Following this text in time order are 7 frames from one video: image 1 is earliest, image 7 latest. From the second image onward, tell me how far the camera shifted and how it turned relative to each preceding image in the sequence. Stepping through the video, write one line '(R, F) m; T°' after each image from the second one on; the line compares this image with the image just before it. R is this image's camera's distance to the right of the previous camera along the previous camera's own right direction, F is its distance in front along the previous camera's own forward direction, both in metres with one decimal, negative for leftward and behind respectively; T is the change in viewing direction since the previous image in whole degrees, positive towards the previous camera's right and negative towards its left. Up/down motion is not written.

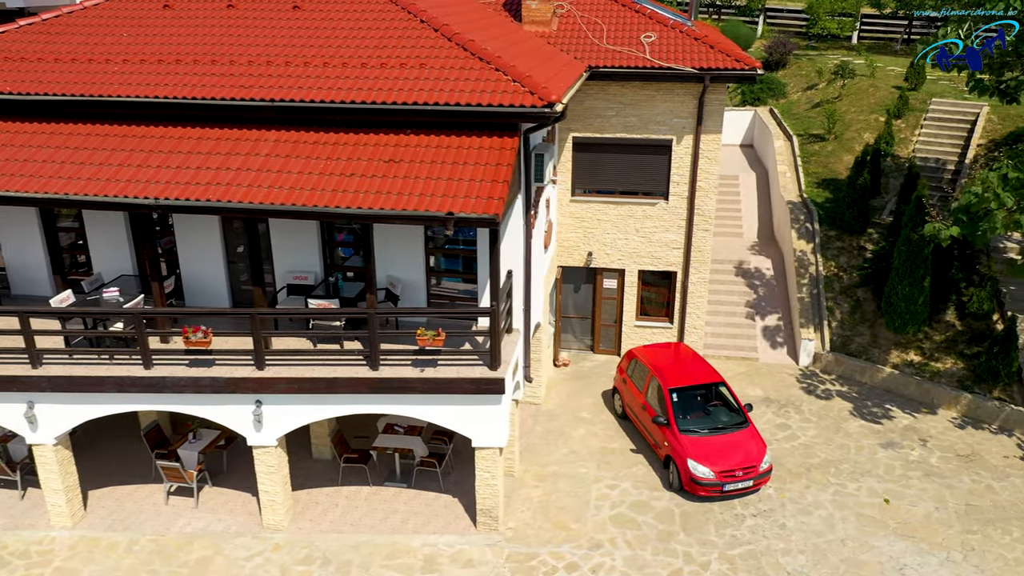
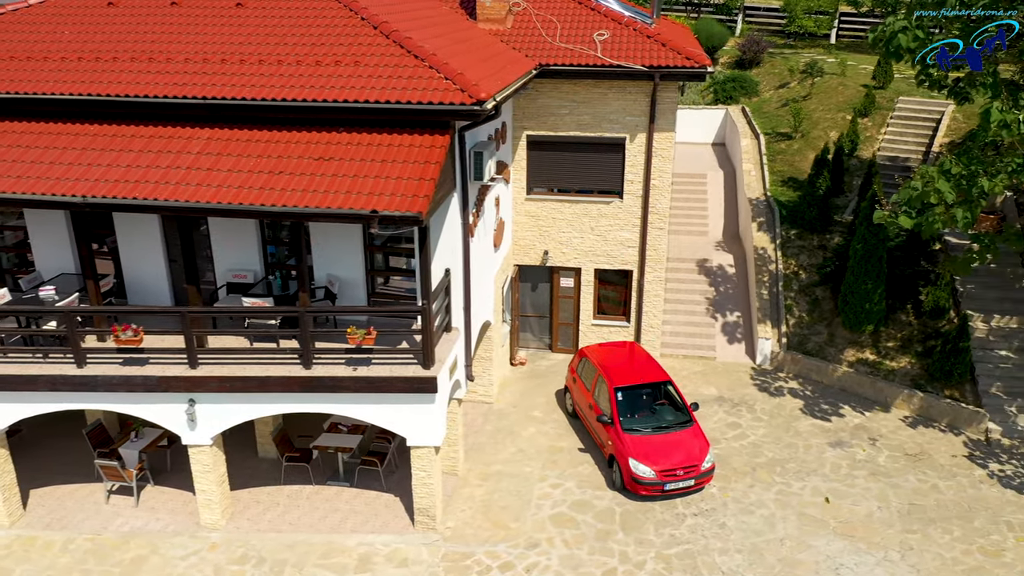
(+0.7, 0.0) m; 0°
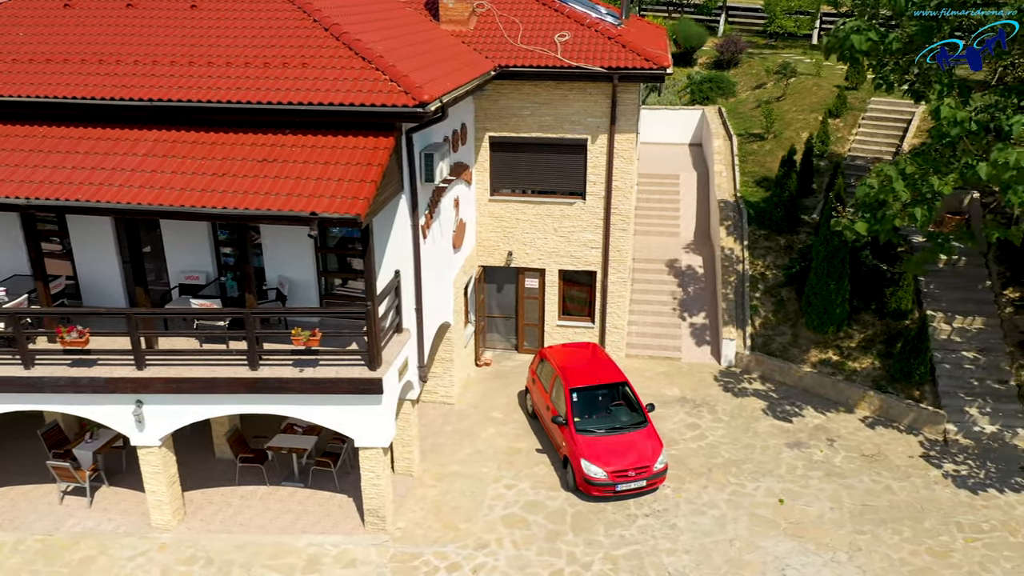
(+0.6, 0.0) m; 0°
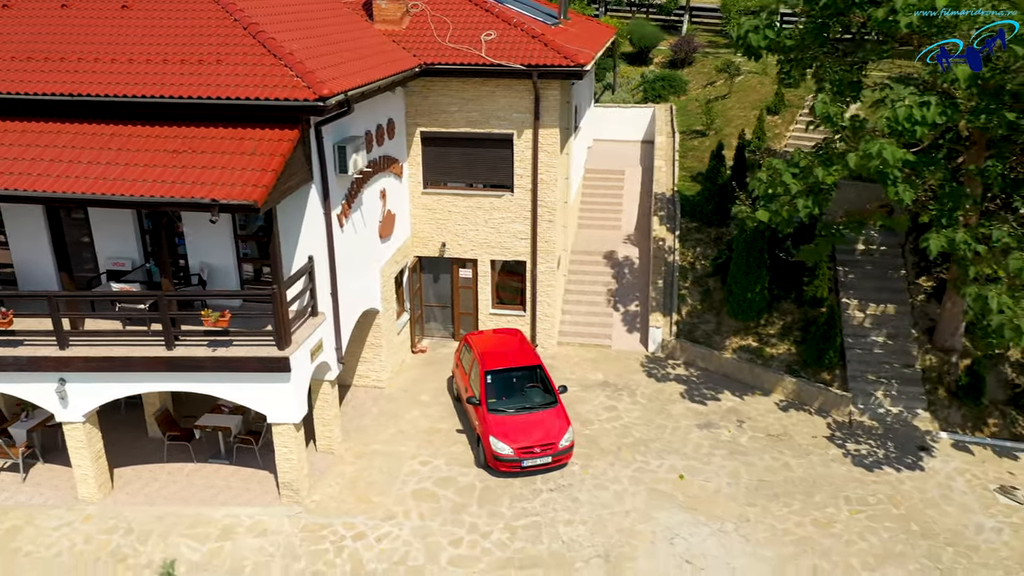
(+1.2, -0.7) m; 0°
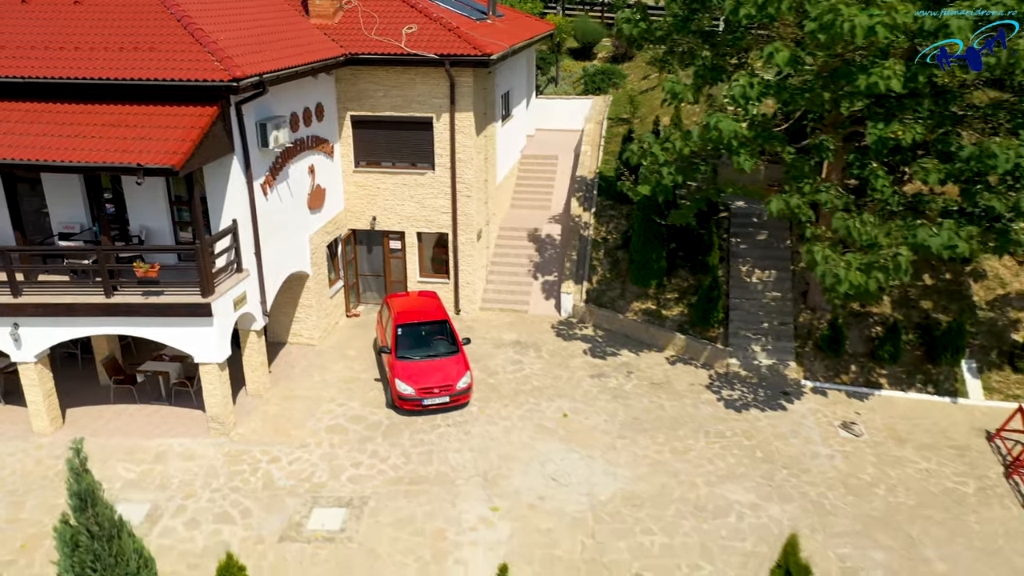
(+1.4, -1.8) m; 0°
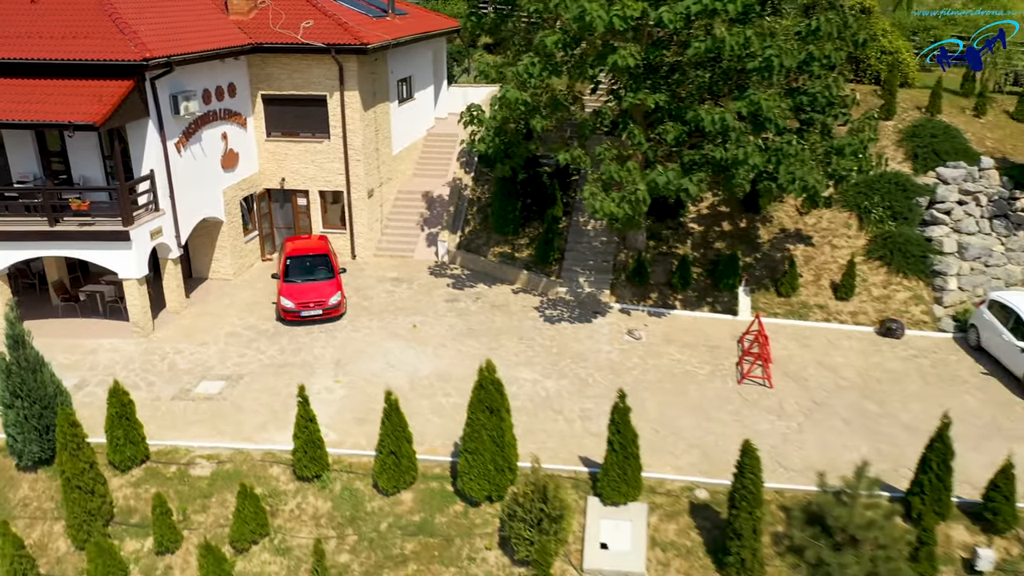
(+2.7, -4.2) m; 0°
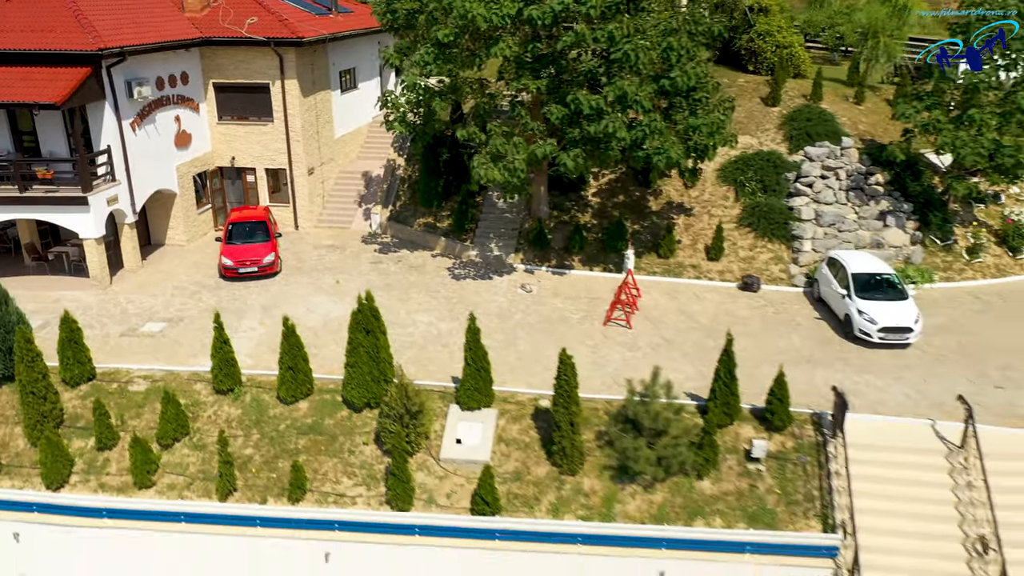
(+2.0, -2.9) m; 0°
